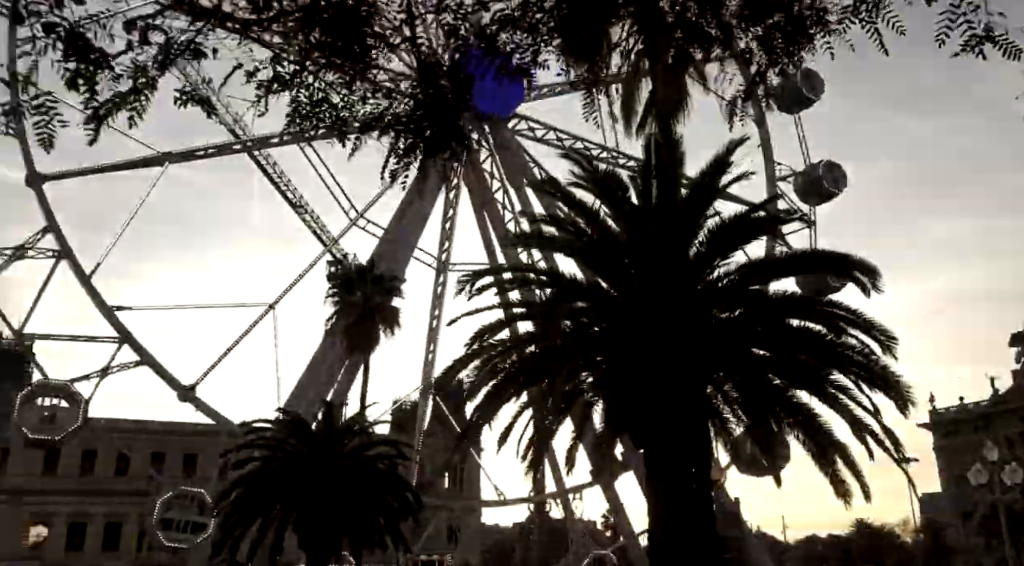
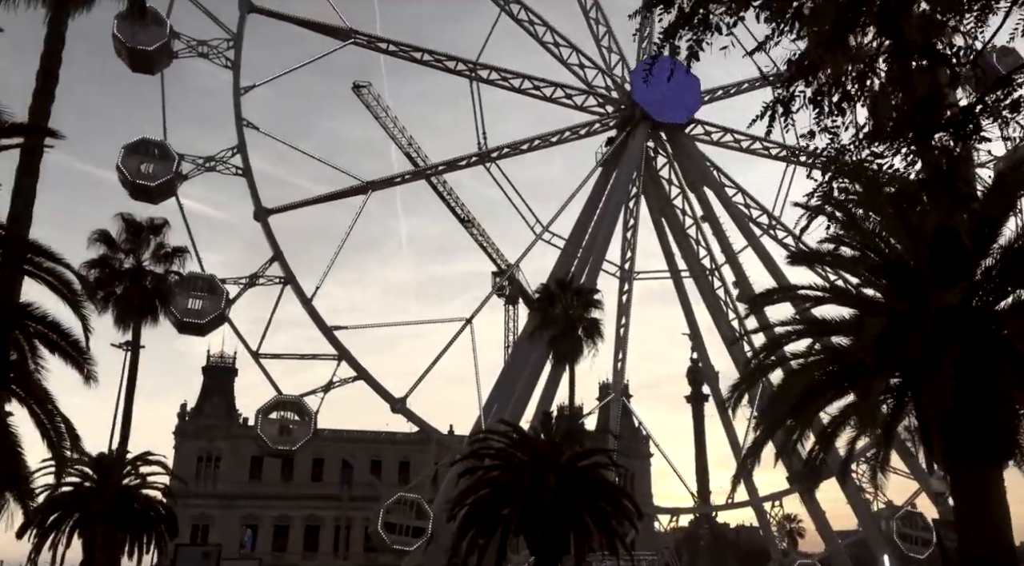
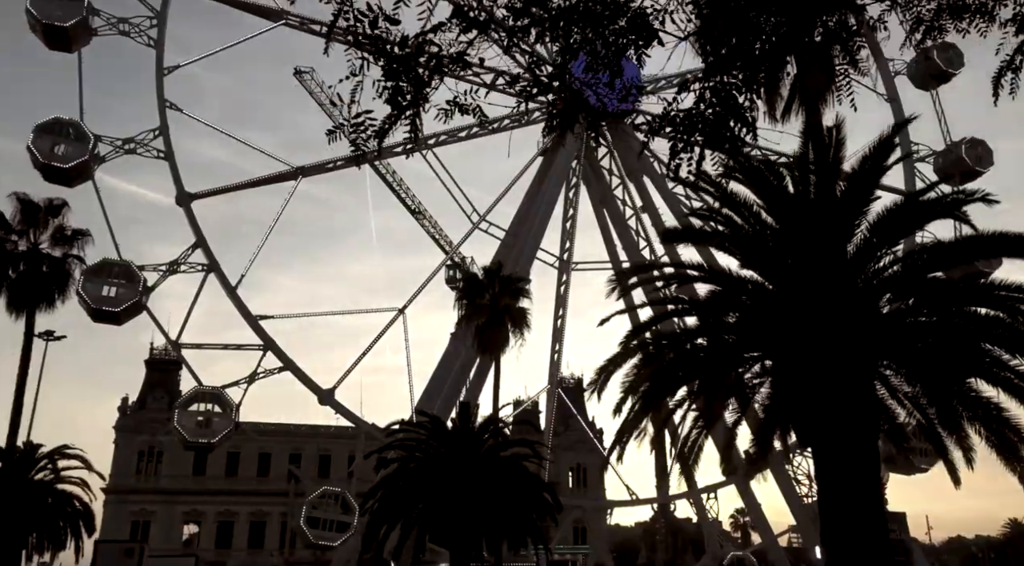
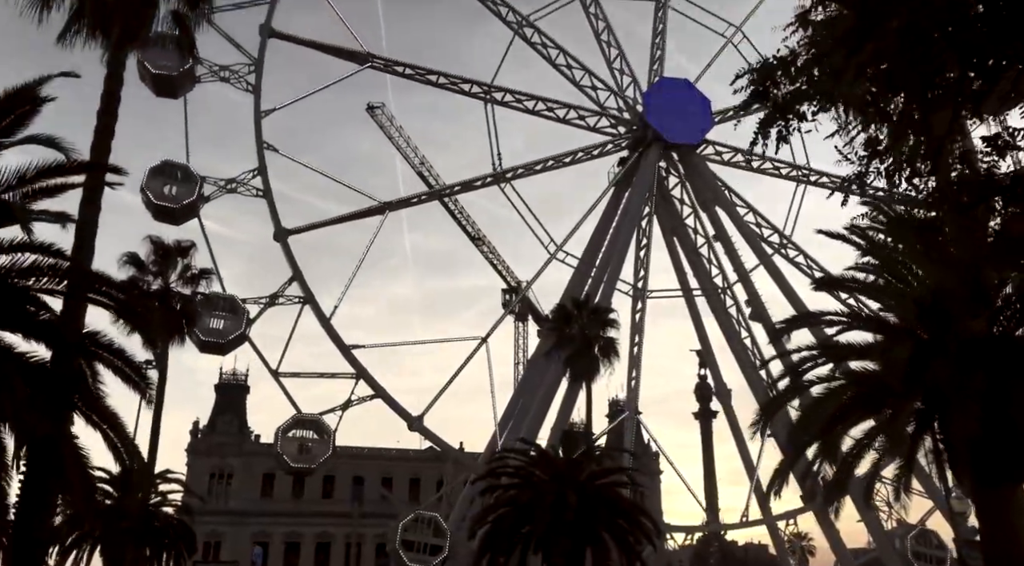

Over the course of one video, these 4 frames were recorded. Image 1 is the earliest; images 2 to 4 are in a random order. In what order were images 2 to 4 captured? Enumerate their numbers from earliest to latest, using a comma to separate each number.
3, 2, 4
